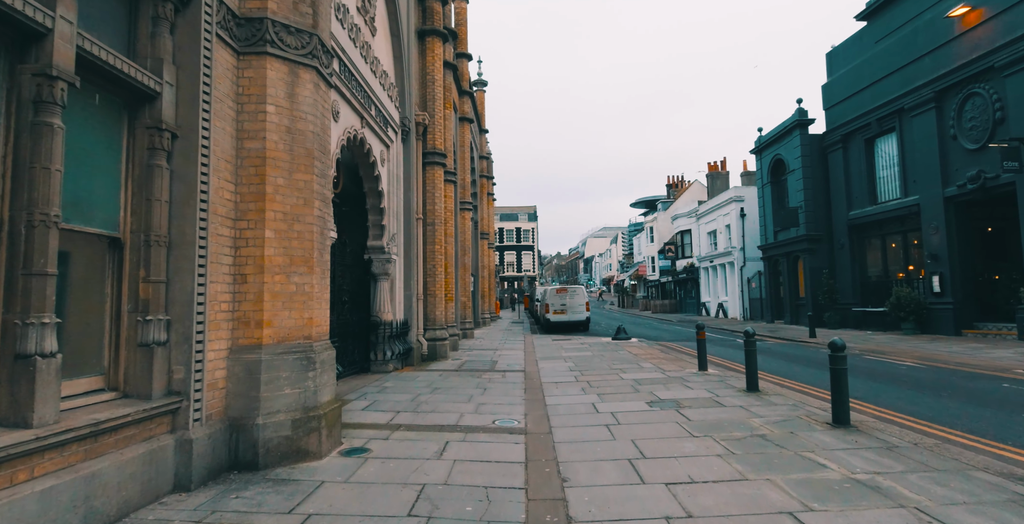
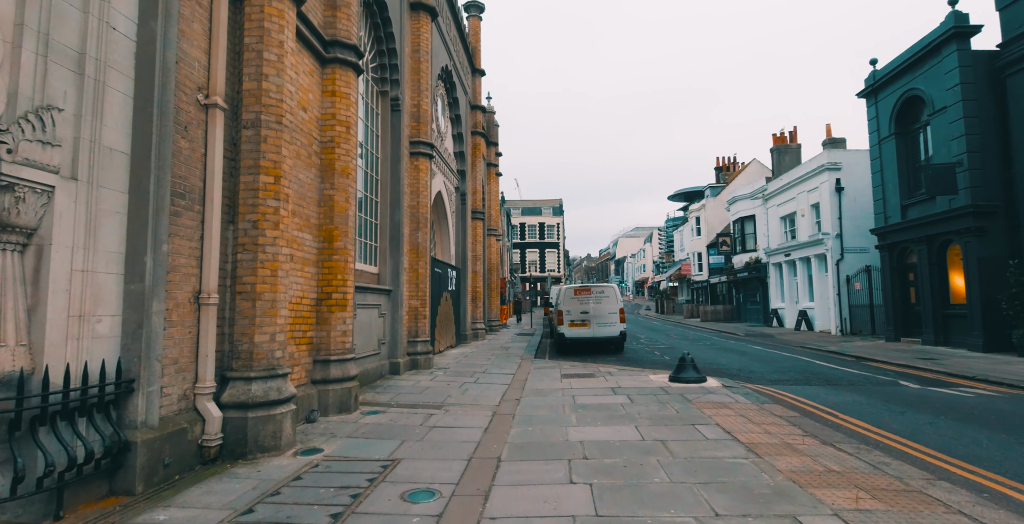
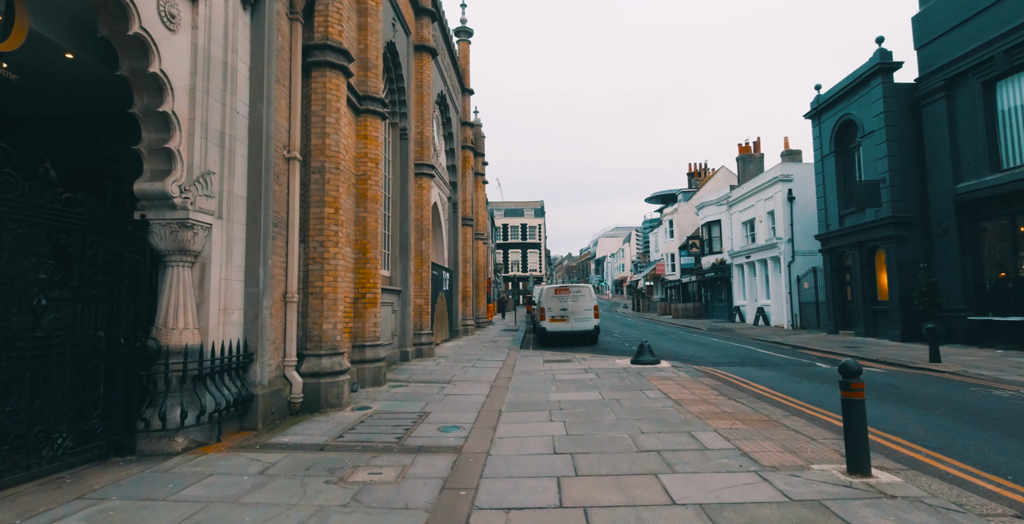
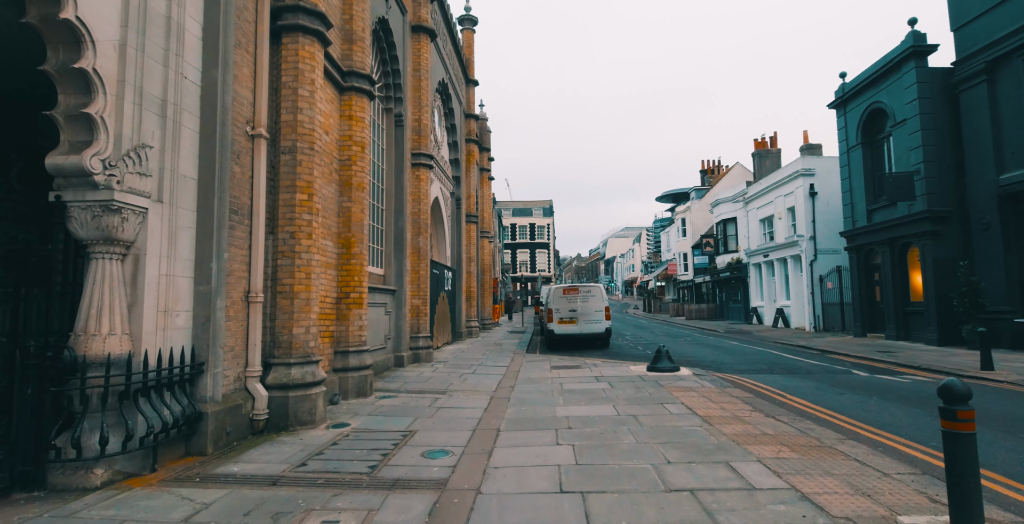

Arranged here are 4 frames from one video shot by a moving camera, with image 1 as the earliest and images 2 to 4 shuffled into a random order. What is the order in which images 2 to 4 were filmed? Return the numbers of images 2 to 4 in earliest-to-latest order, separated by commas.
3, 4, 2
